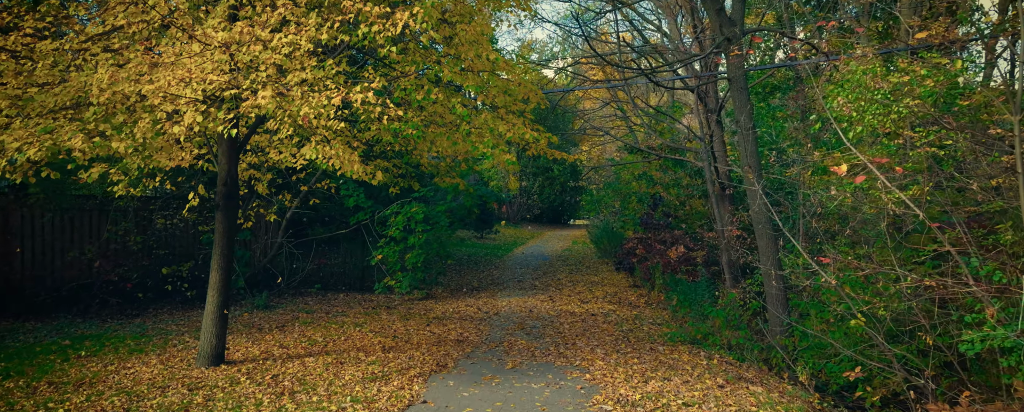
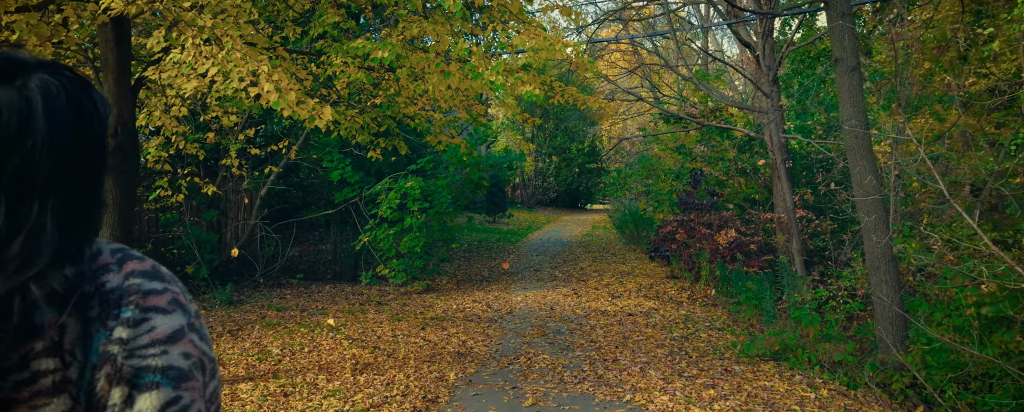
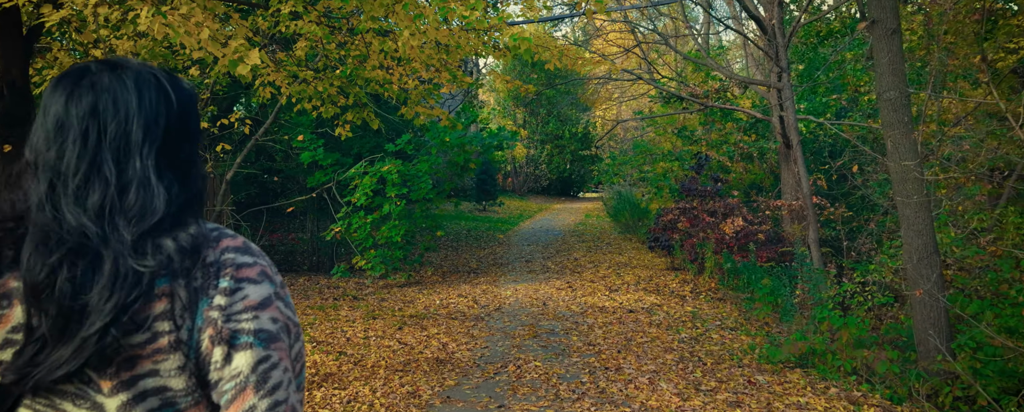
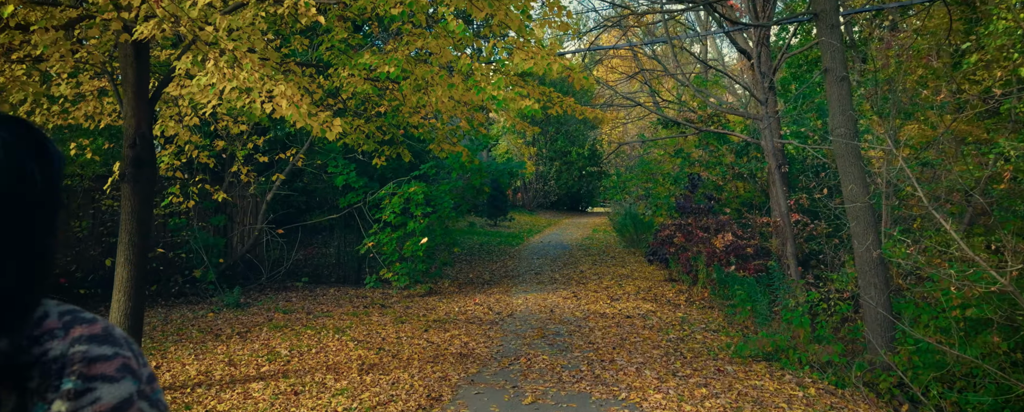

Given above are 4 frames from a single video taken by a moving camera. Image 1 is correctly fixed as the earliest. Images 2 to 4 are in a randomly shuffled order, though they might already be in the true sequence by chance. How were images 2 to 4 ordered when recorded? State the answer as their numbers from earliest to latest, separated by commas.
4, 2, 3
